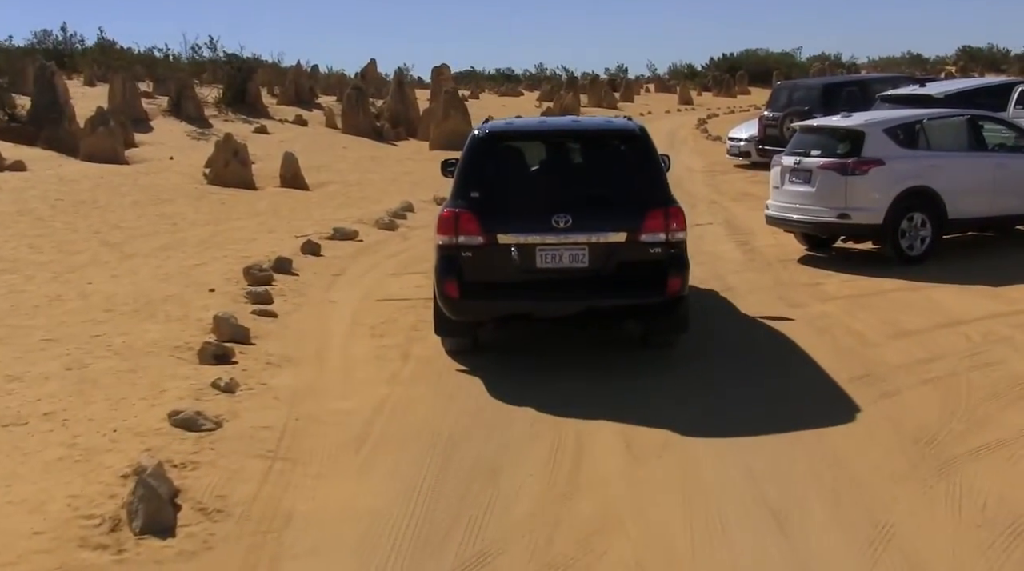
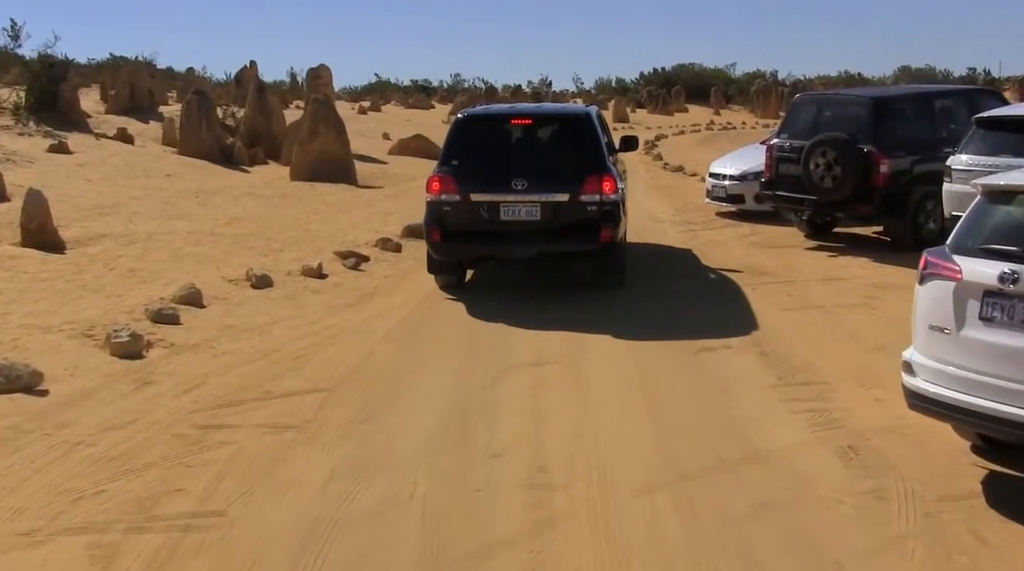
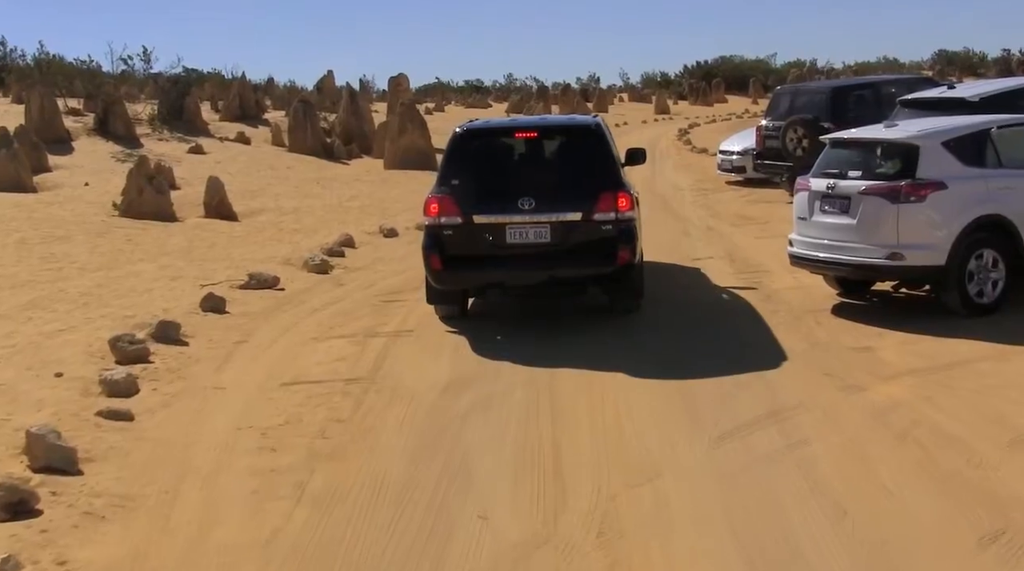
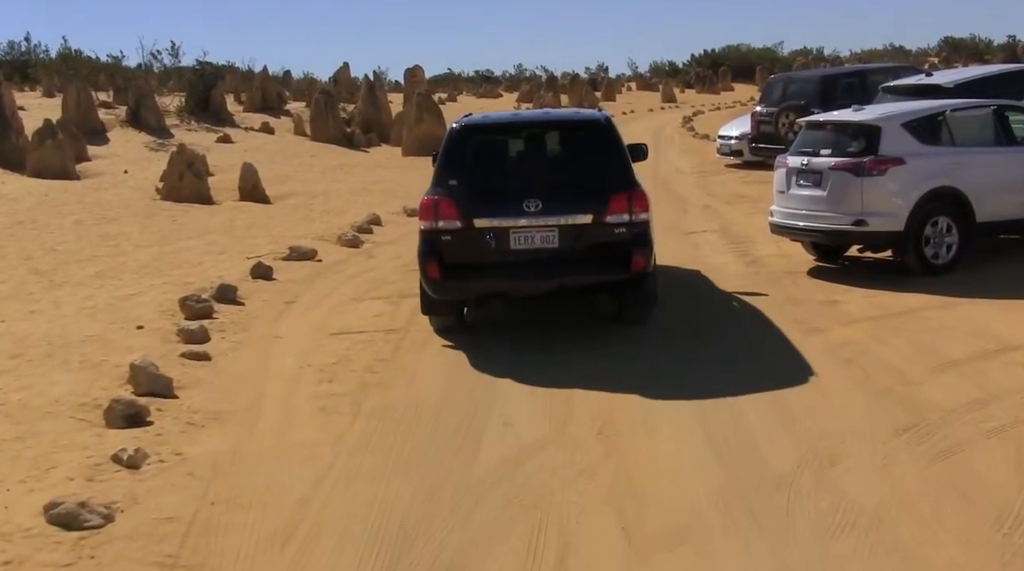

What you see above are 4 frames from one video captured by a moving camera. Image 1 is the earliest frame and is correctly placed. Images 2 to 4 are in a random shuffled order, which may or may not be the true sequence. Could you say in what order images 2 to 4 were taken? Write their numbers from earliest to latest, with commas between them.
4, 3, 2
